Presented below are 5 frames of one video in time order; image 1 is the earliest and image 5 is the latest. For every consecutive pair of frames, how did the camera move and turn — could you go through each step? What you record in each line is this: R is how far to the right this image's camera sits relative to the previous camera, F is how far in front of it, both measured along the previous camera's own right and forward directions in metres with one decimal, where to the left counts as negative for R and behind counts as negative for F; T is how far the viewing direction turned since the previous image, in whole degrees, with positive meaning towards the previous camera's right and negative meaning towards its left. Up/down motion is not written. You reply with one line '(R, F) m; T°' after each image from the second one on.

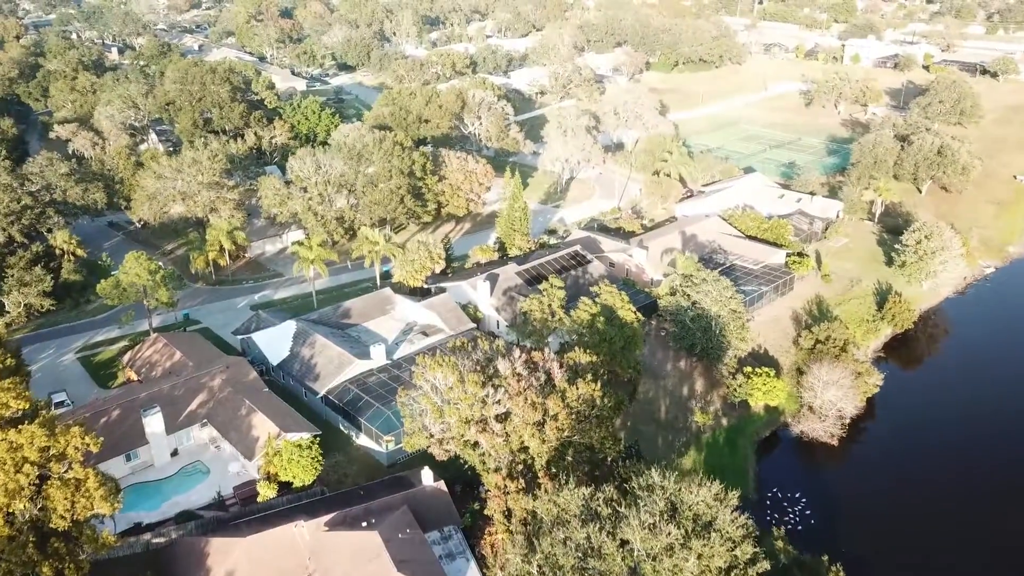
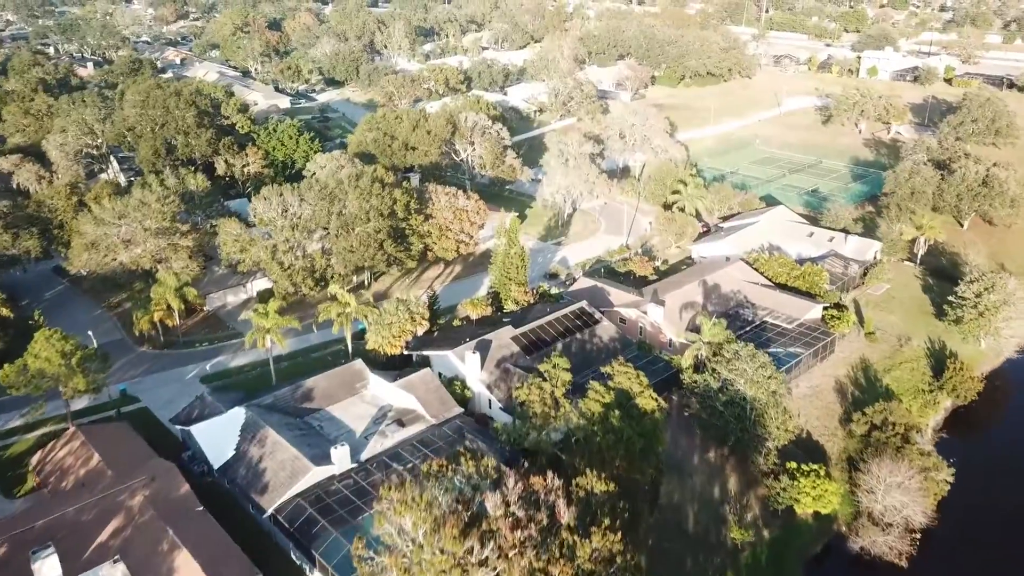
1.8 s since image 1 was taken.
(+0.2, +7.1) m; 0°
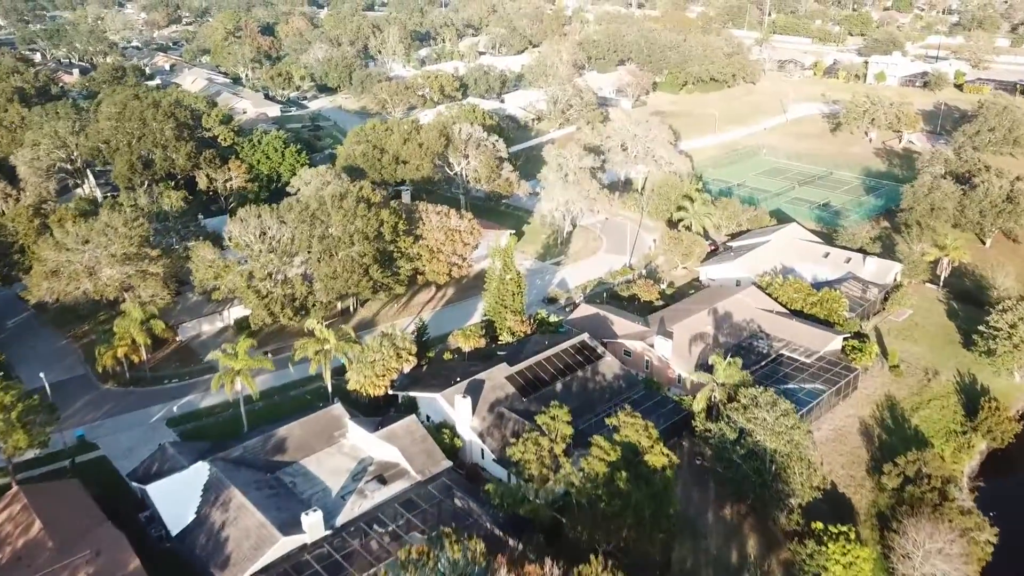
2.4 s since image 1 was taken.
(+0.2, +3.5) m; 0°
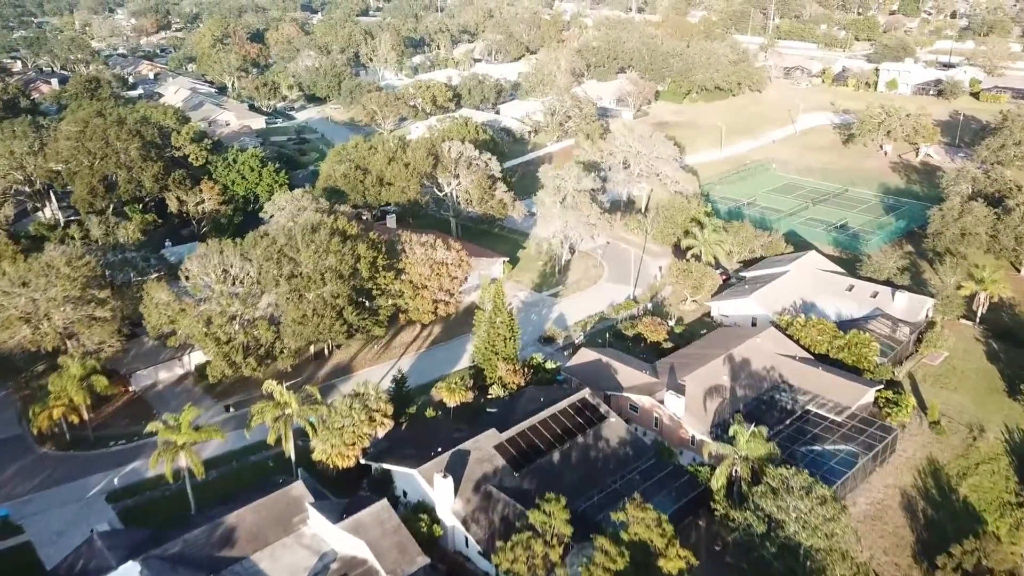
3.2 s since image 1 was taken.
(+0.3, +4.8) m; 0°
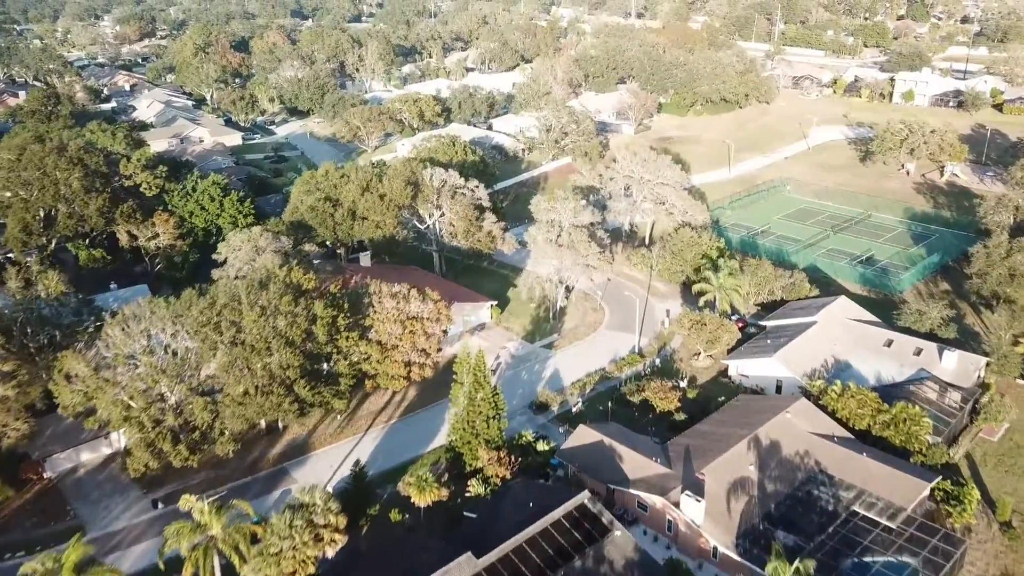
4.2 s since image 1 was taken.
(+0.5, +6.5) m; 0°
